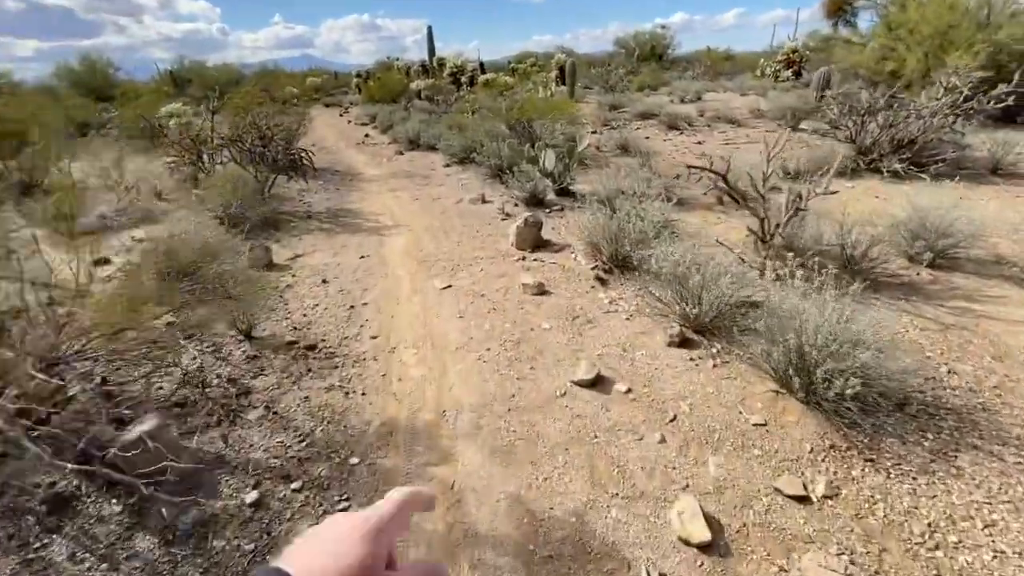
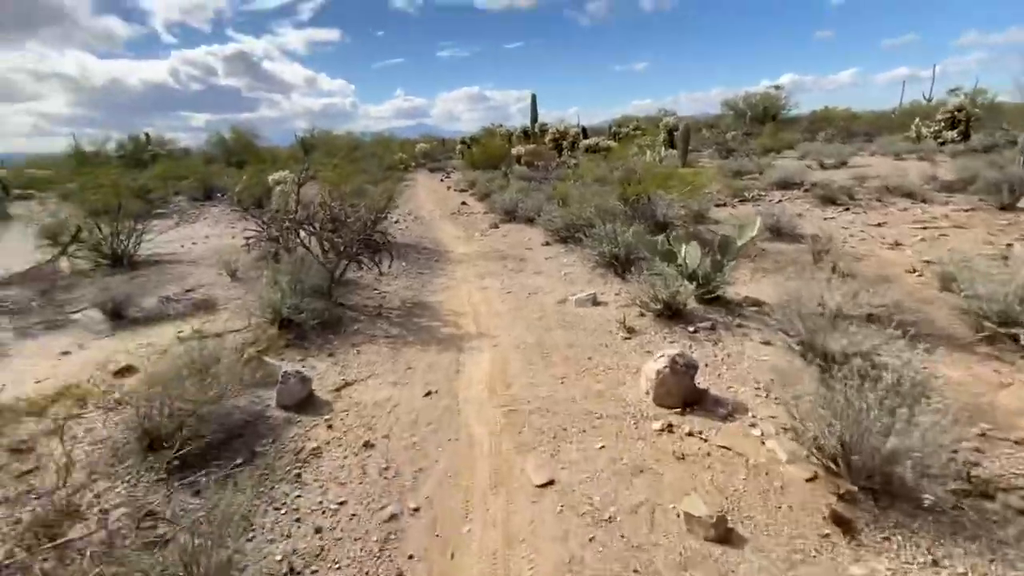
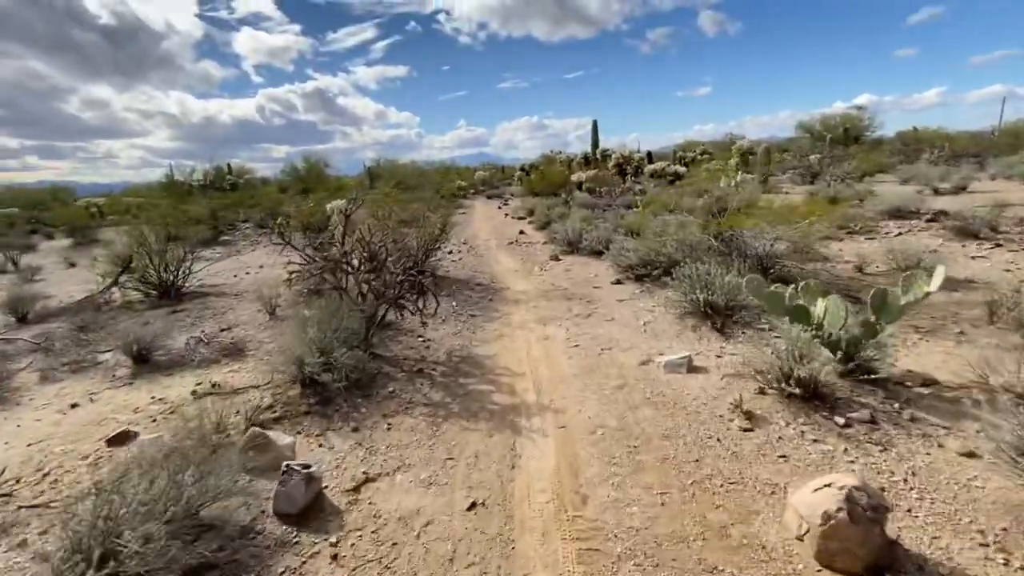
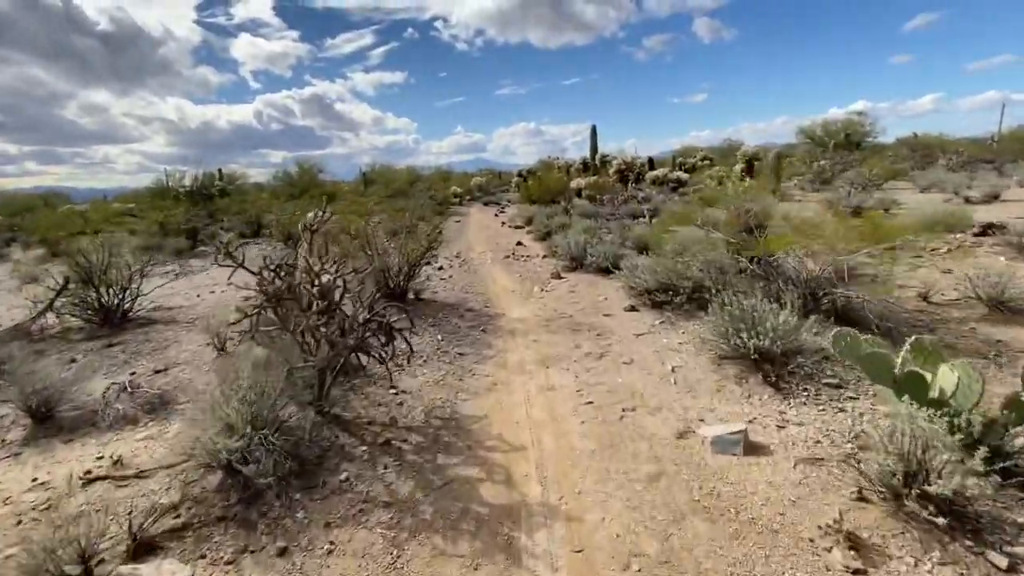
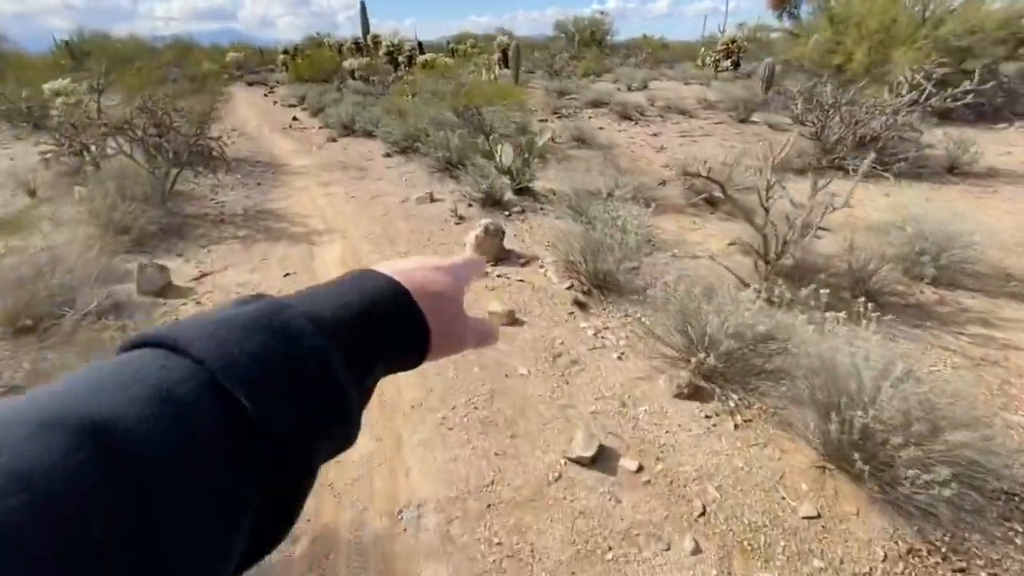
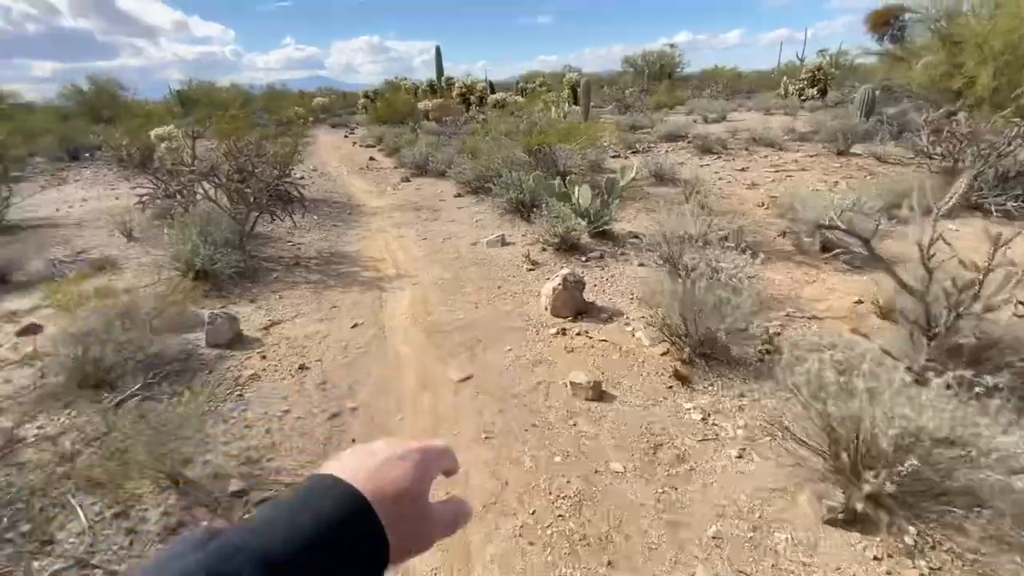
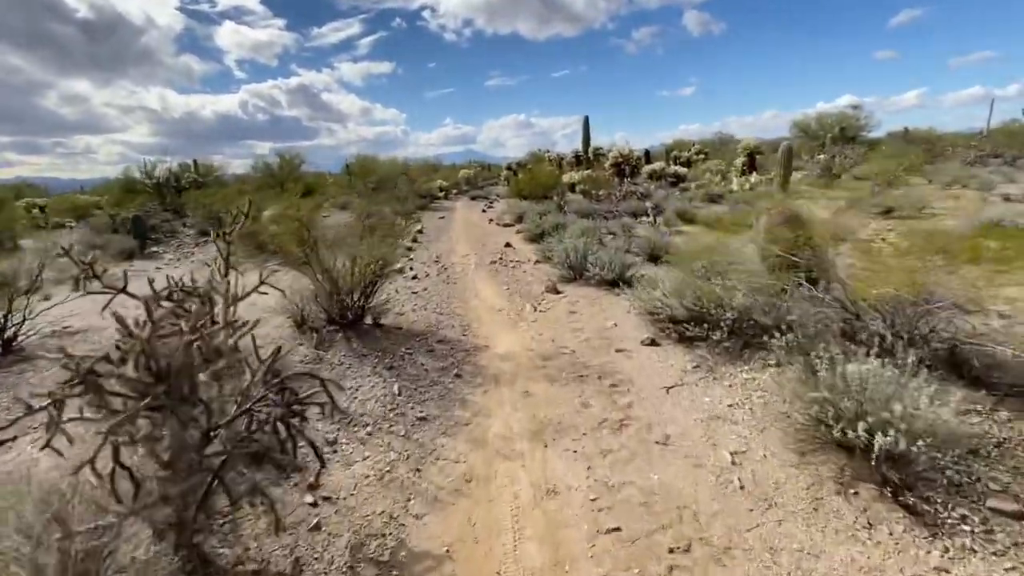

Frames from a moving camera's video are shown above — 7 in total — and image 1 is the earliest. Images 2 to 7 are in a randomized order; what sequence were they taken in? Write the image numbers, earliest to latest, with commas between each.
5, 6, 2, 3, 4, 7
